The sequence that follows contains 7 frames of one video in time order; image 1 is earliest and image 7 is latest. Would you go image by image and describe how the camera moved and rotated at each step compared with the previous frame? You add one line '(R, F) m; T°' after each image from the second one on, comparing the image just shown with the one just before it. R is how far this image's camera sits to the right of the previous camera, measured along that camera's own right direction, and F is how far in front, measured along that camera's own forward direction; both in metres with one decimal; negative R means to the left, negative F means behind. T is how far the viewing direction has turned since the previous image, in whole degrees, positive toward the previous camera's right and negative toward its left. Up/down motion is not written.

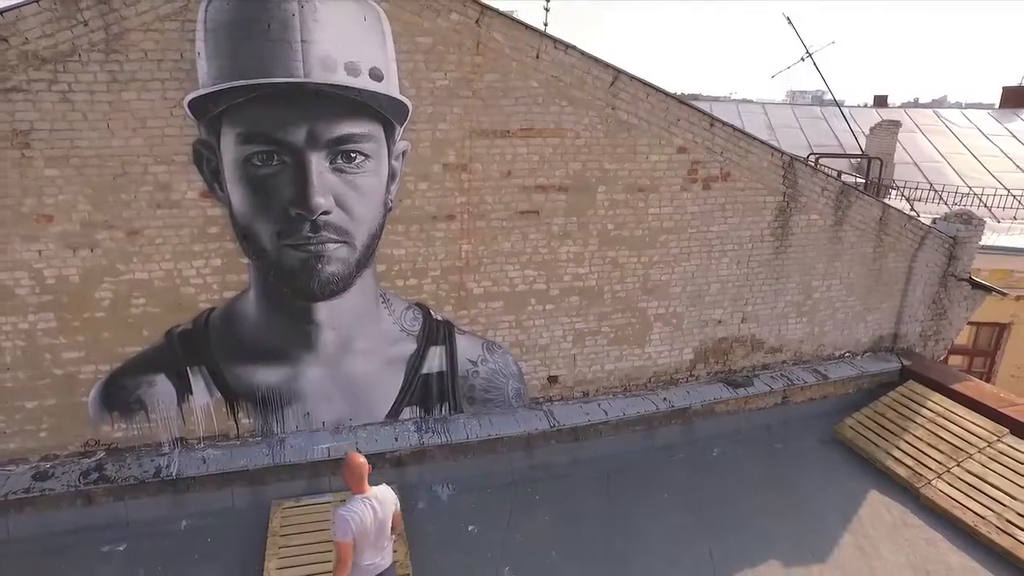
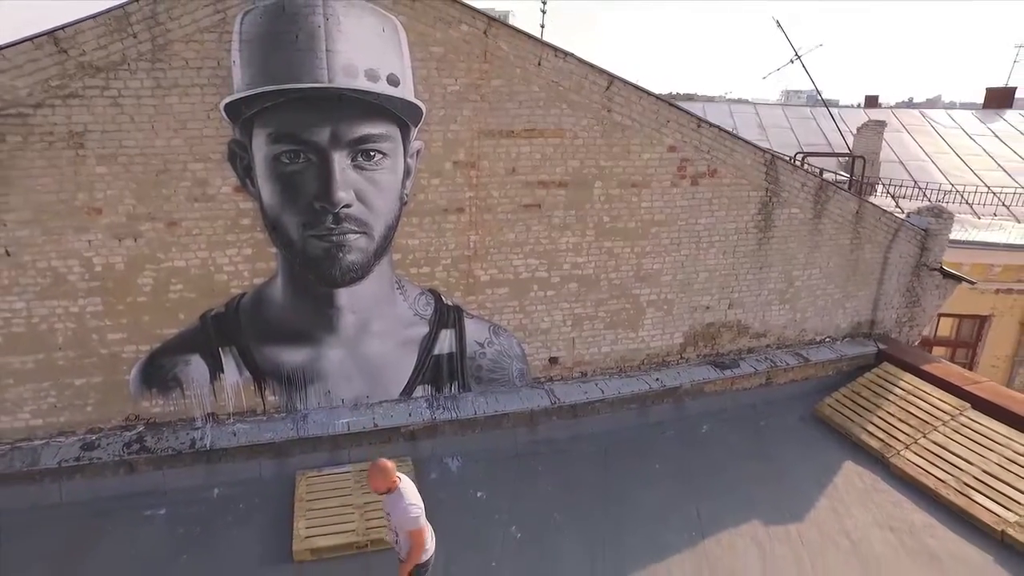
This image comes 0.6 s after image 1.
(-0.1, -0.5) m; 0°
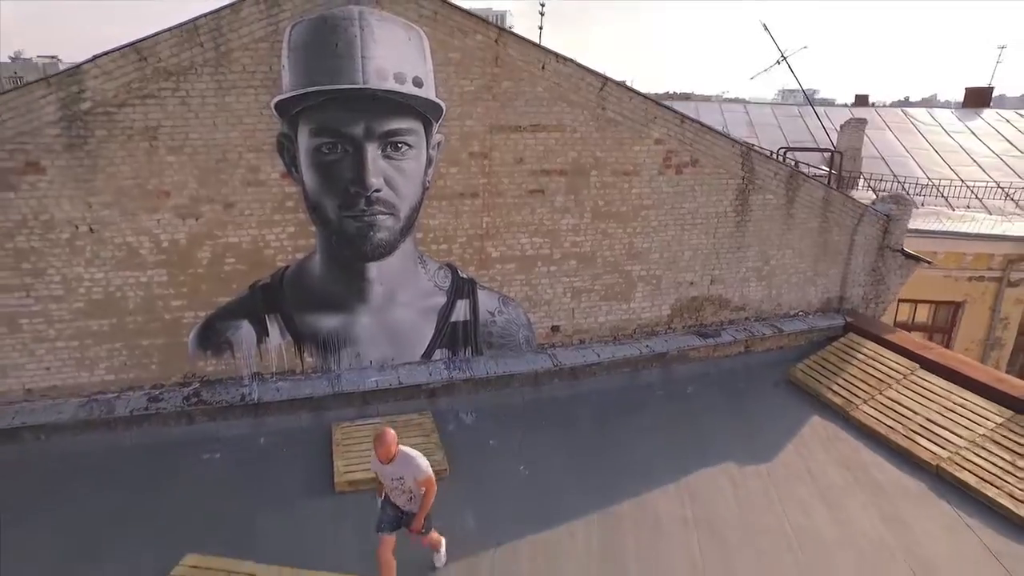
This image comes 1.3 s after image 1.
(-0.1, -0.8) m; 0°
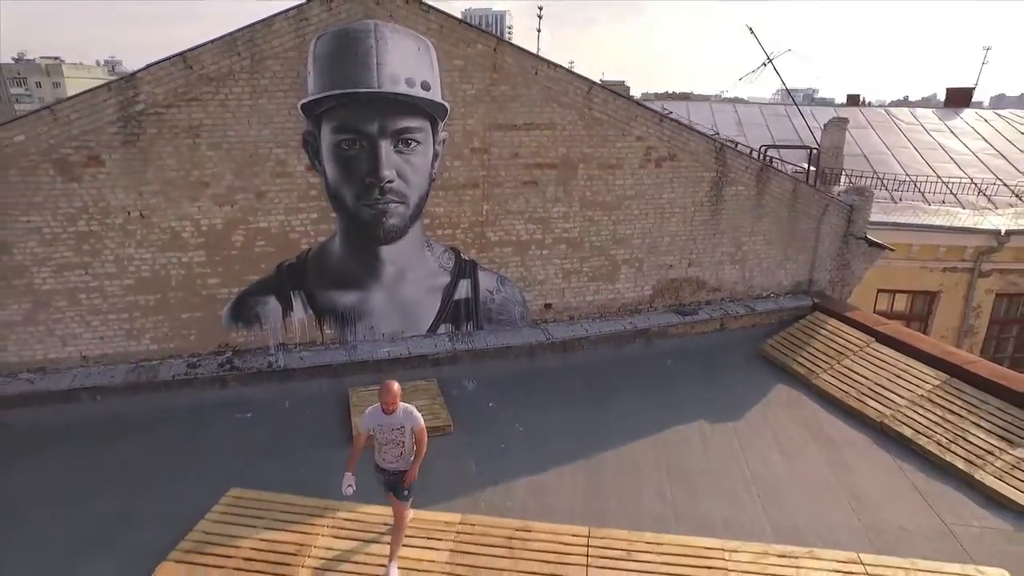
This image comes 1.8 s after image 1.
(0.0, -0.8) m; 0°
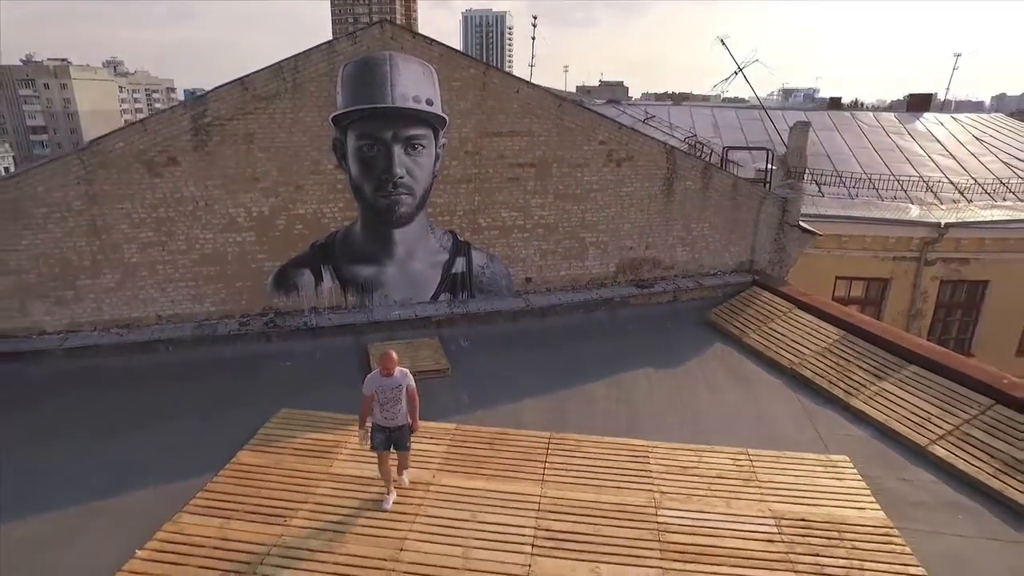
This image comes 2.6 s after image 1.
(+0.2, -1.7) m; 0°
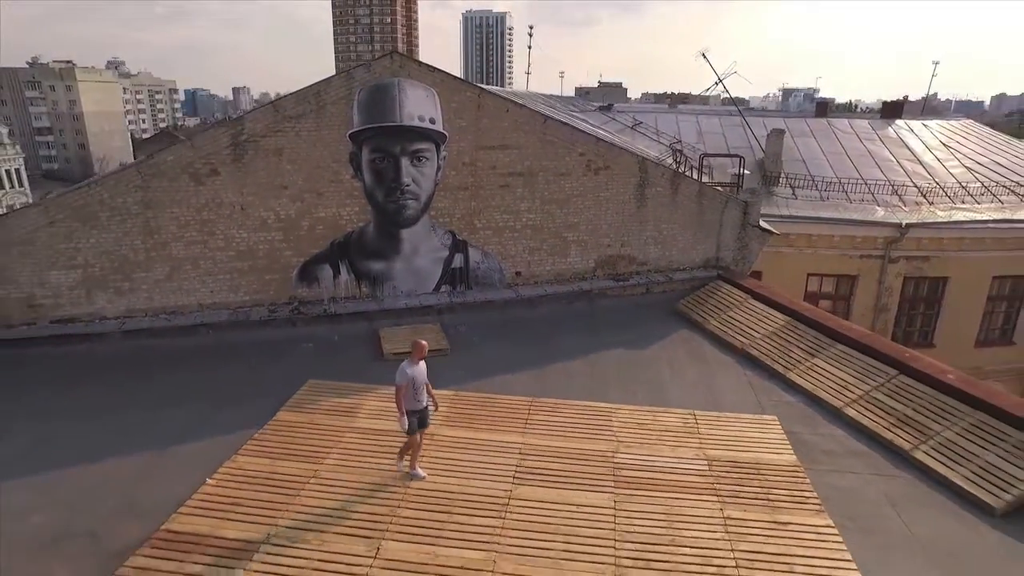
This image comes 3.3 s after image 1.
(+0.2, -1.4) m; 0°
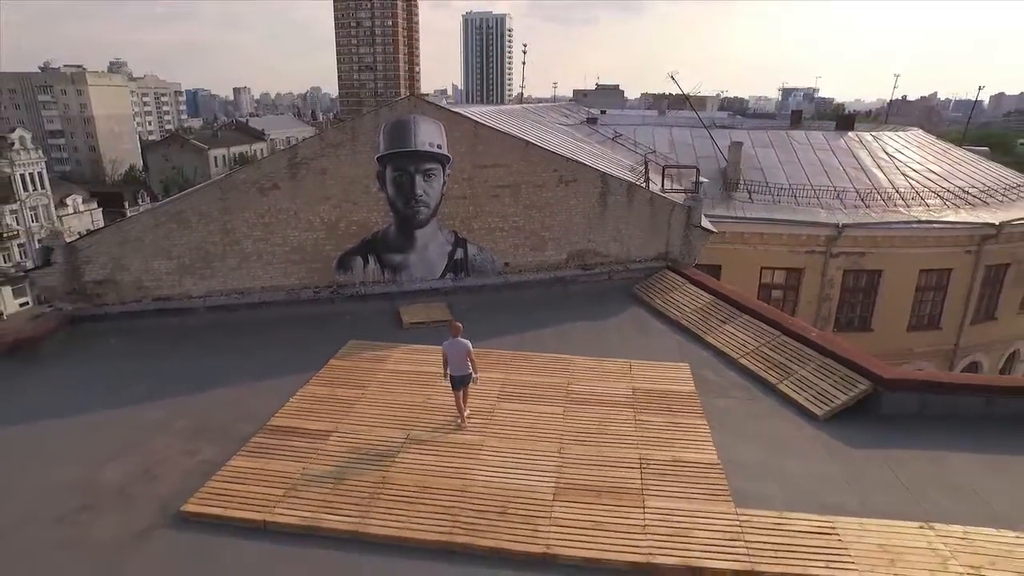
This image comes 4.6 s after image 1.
(+0.2, -2.9) m; 0°
